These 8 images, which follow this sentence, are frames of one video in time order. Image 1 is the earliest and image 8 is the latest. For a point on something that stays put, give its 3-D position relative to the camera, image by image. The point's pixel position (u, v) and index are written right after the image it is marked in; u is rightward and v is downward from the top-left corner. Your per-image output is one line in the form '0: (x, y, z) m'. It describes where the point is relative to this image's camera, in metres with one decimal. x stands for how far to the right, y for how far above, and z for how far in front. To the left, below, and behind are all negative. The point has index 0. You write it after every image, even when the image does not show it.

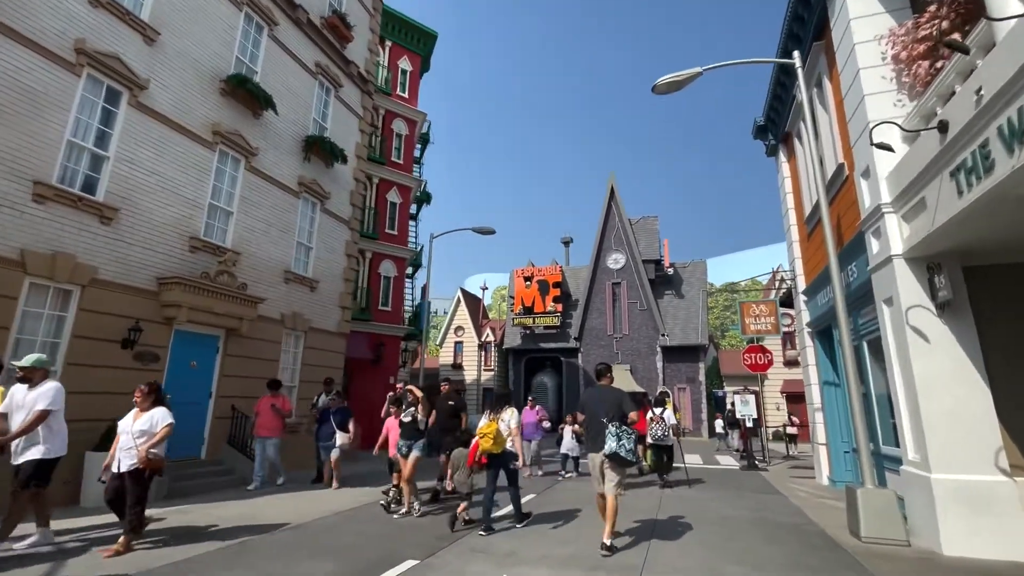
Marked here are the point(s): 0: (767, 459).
0: (+8.6, -5.8, +16.0) m
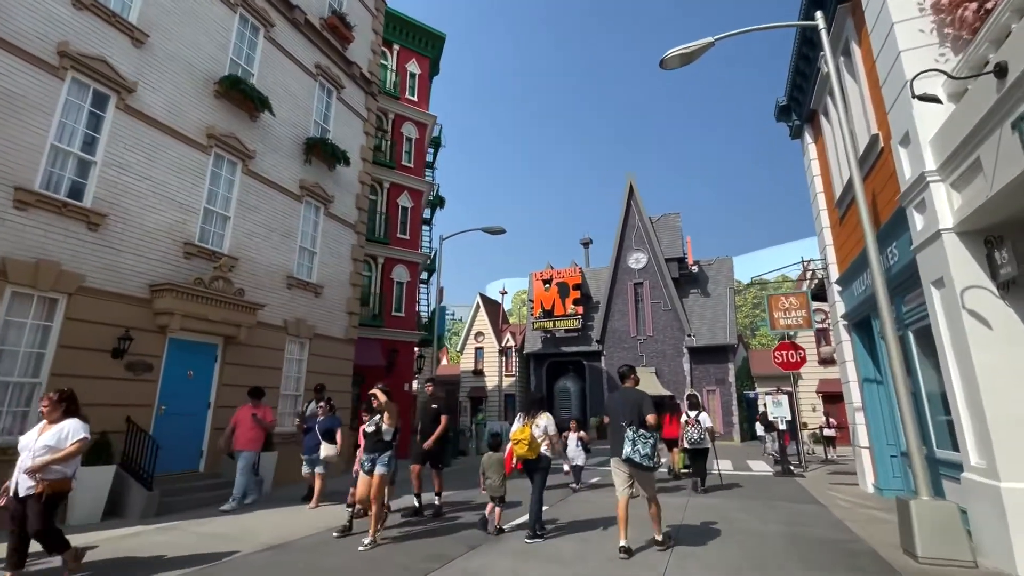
0: (+9.2, -5.5, +14.8) m
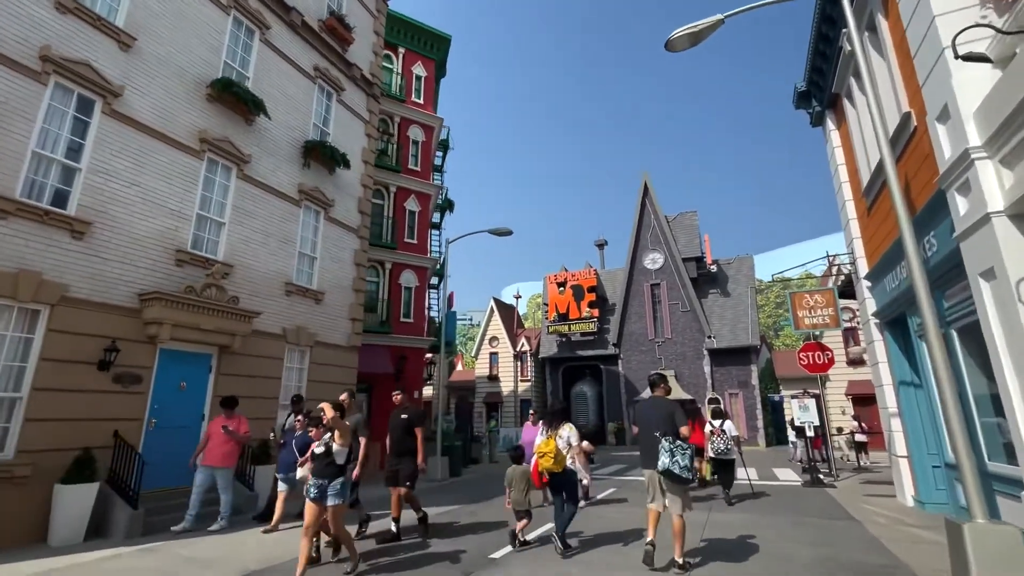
0: (+9.5, -5.4, +13.9) m
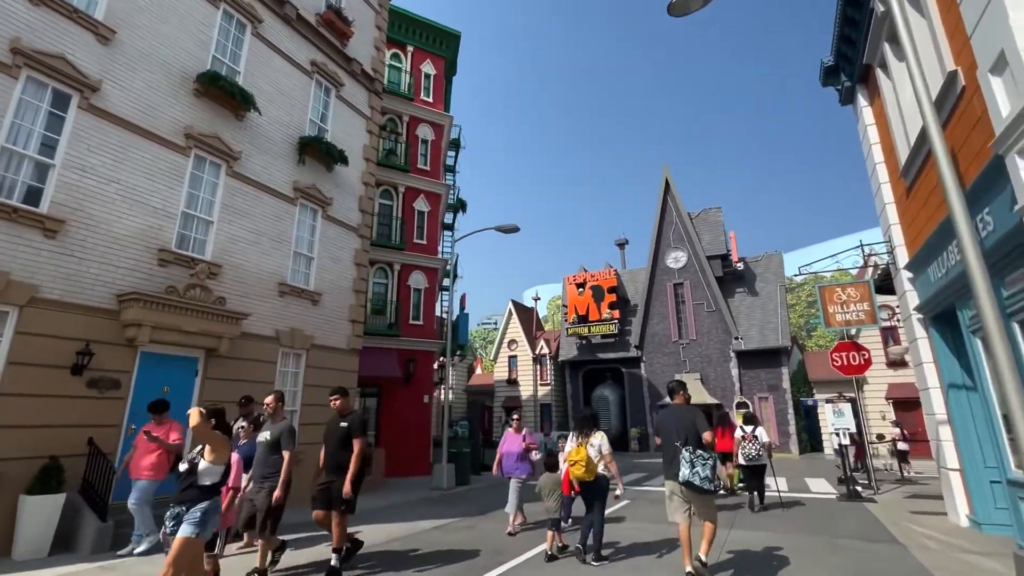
0: (+9.7, -5.3, +12.7) m
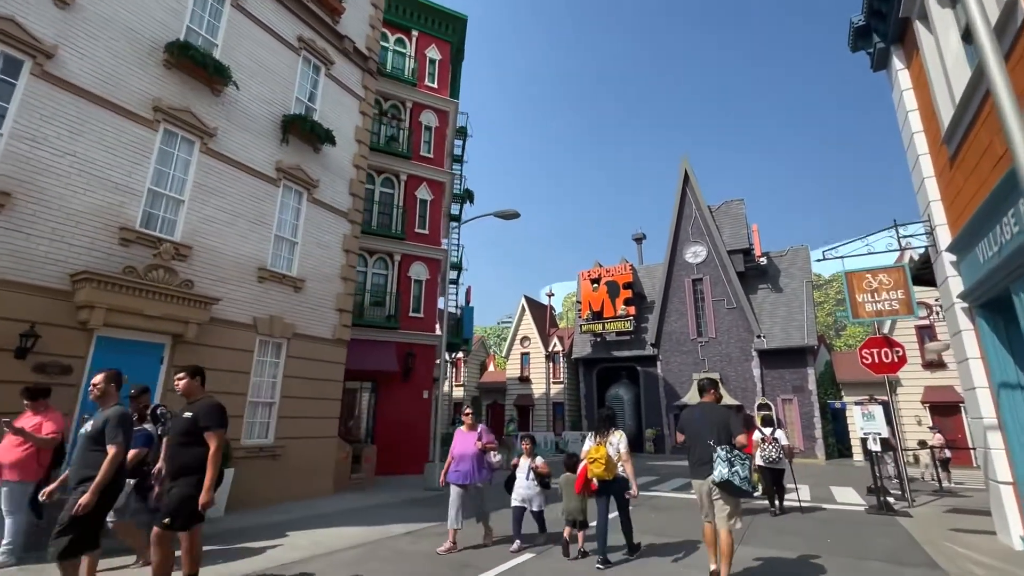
0: (+9.6, -5.0, +11.4) m
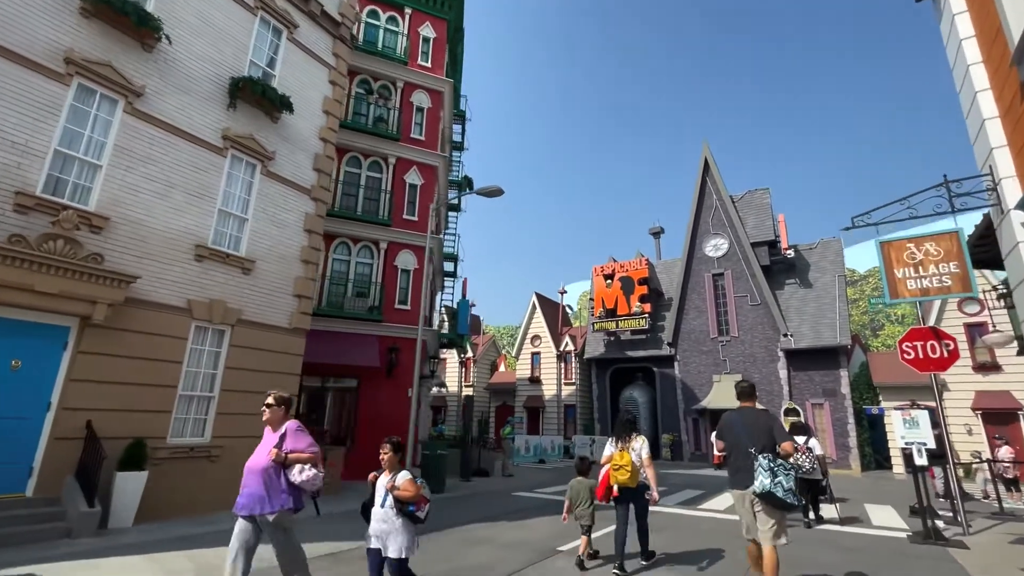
0: (+9.0, -4.6, +9.4) m
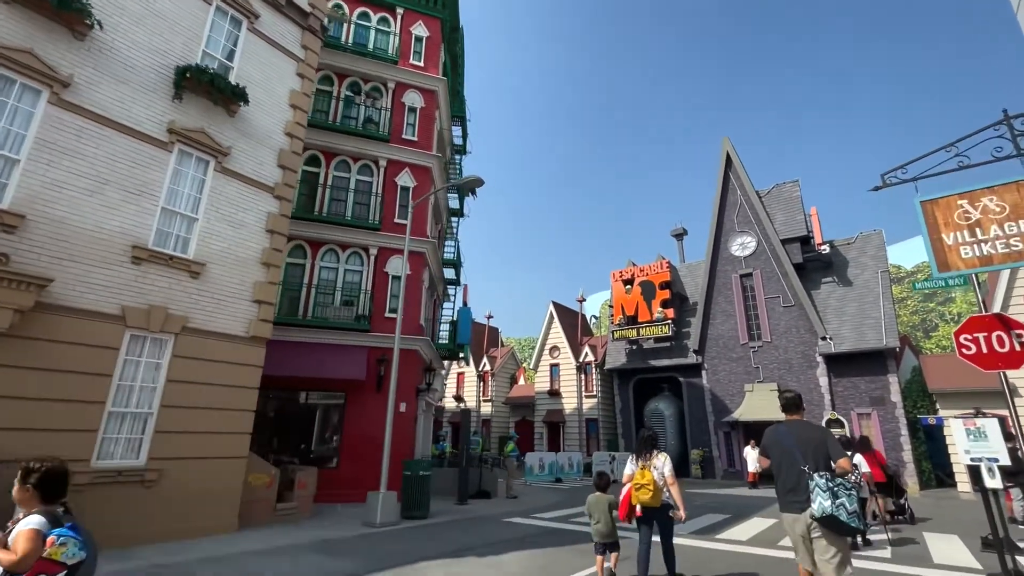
0: (+8.5, -4.2, +7.4) m
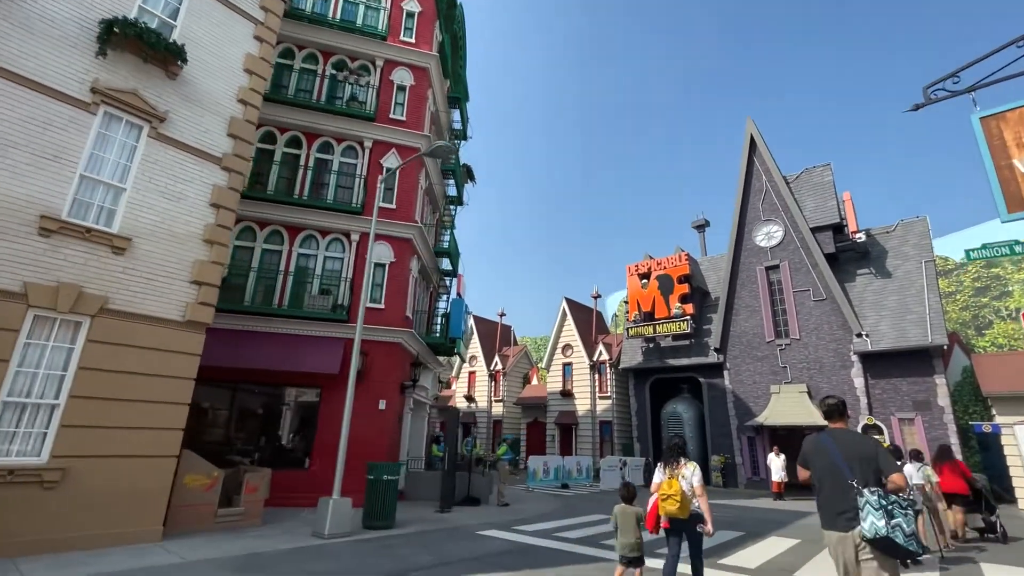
0: (+7.8, -3.8, +5.6) m
